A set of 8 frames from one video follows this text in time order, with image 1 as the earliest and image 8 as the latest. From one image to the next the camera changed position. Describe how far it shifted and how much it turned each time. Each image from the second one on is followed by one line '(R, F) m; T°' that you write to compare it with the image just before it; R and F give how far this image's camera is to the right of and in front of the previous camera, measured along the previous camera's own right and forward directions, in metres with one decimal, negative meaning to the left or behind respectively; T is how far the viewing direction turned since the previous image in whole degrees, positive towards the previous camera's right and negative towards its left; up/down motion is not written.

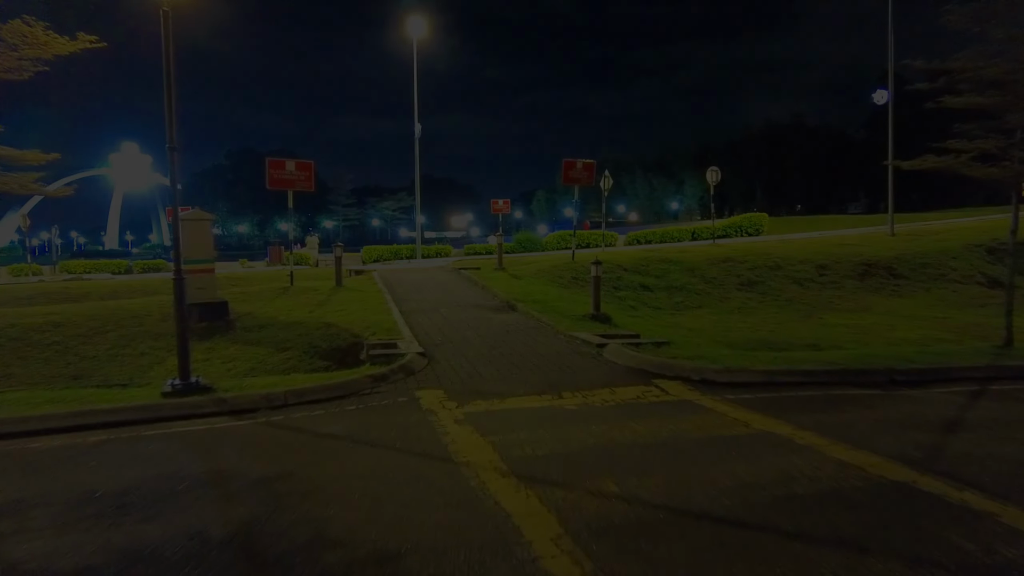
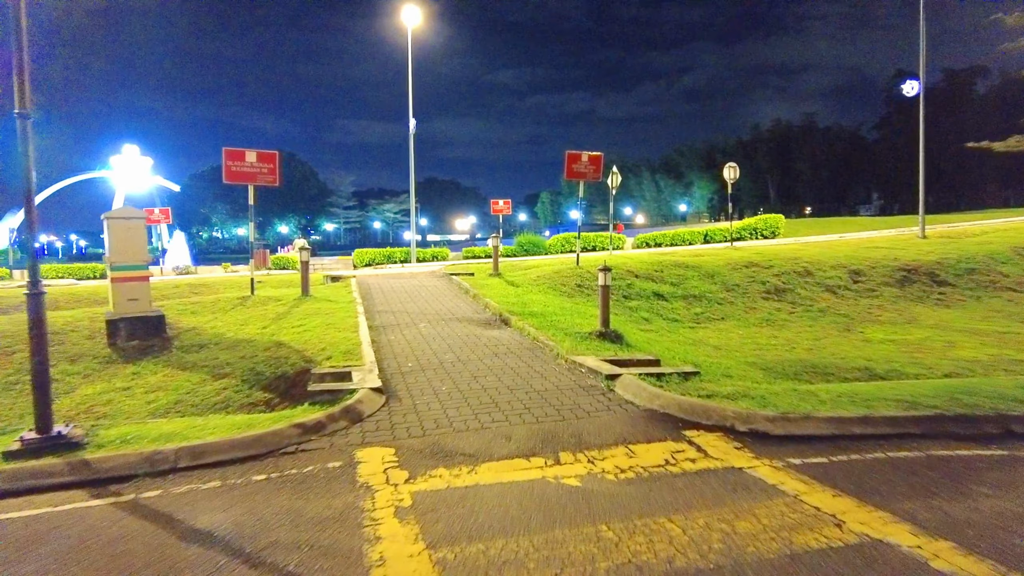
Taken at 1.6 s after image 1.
(+0.2, +2.2) m; 0°
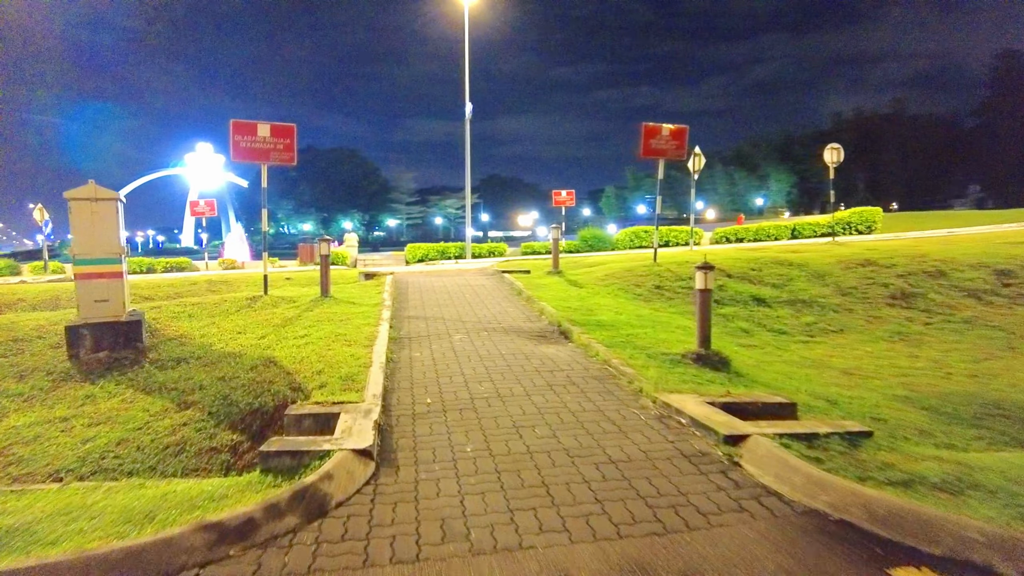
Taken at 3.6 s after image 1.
(0.0, +2.7) m; -5°
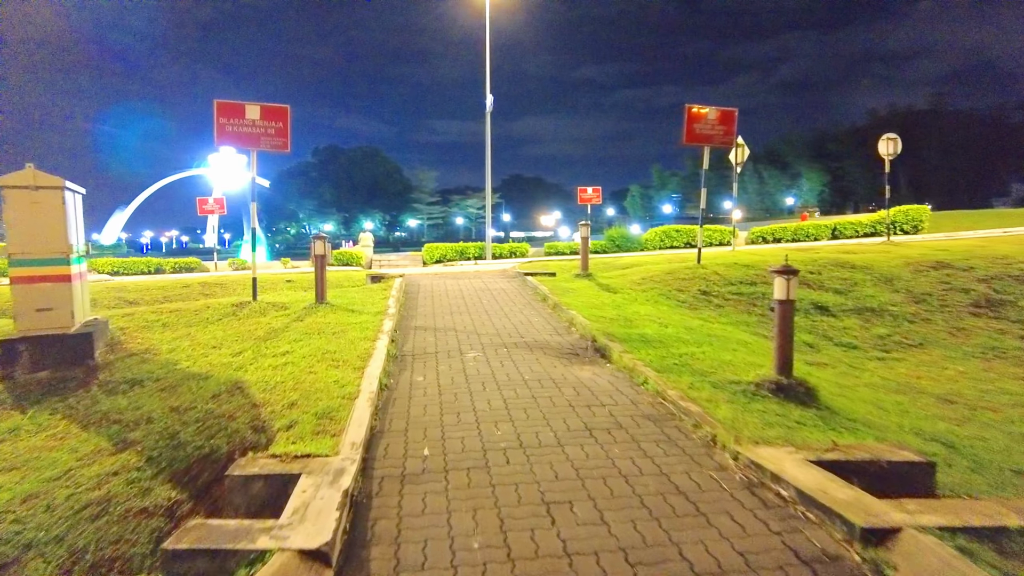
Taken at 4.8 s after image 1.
(0.0, +1.6) m; -2°
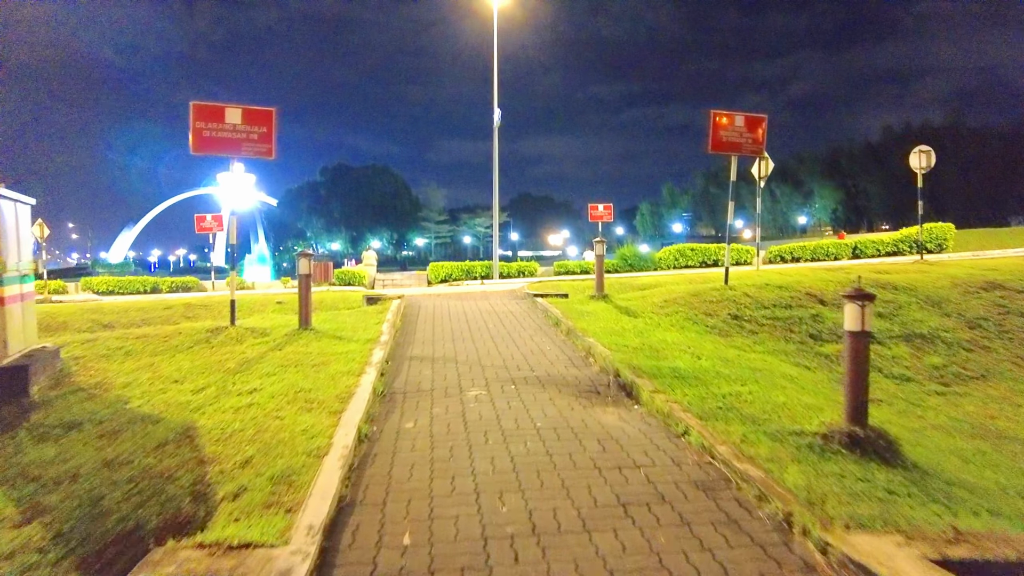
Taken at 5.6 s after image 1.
(0.0, +1.1) m; -1°
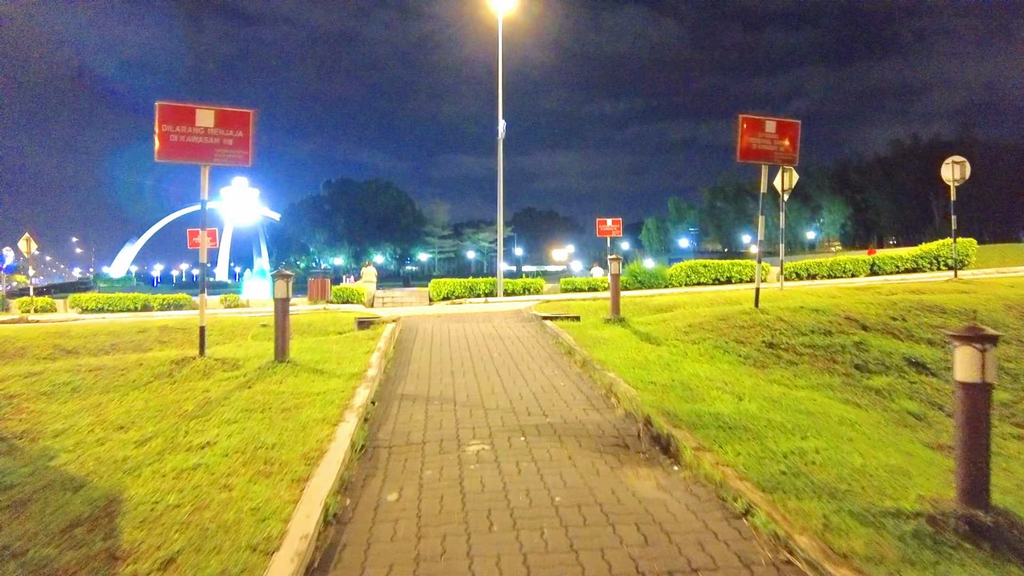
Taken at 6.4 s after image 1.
(0.0, +1.1) m; 0°
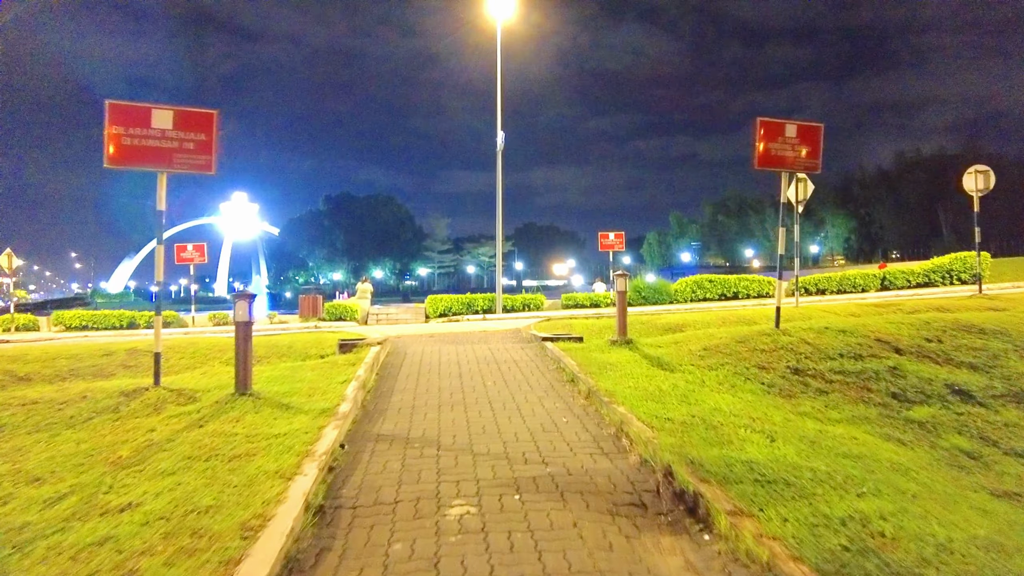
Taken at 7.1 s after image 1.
(+0.1, +0.9) m; 0°
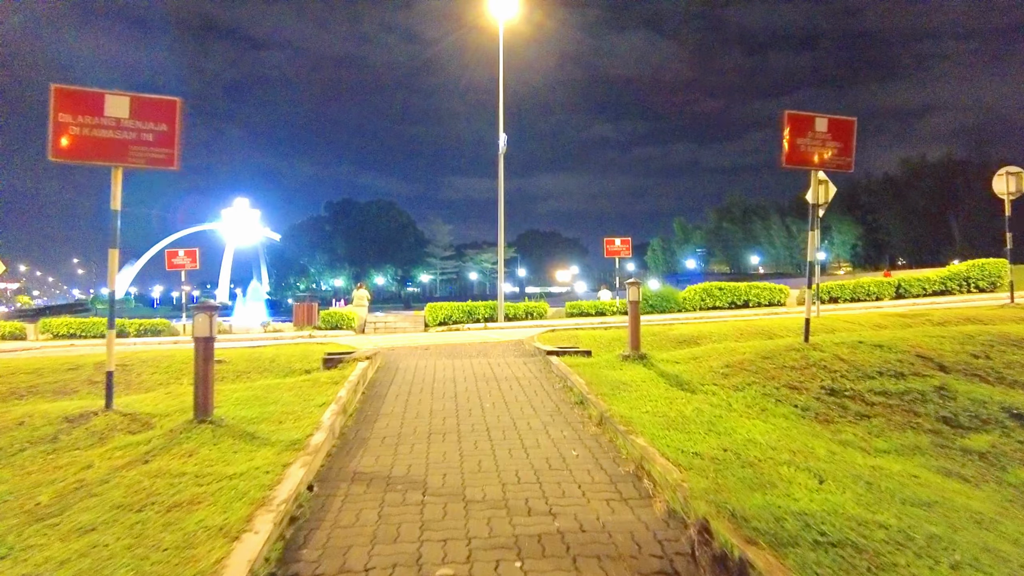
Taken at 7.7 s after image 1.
(0.0, +0.9) m; 0°
